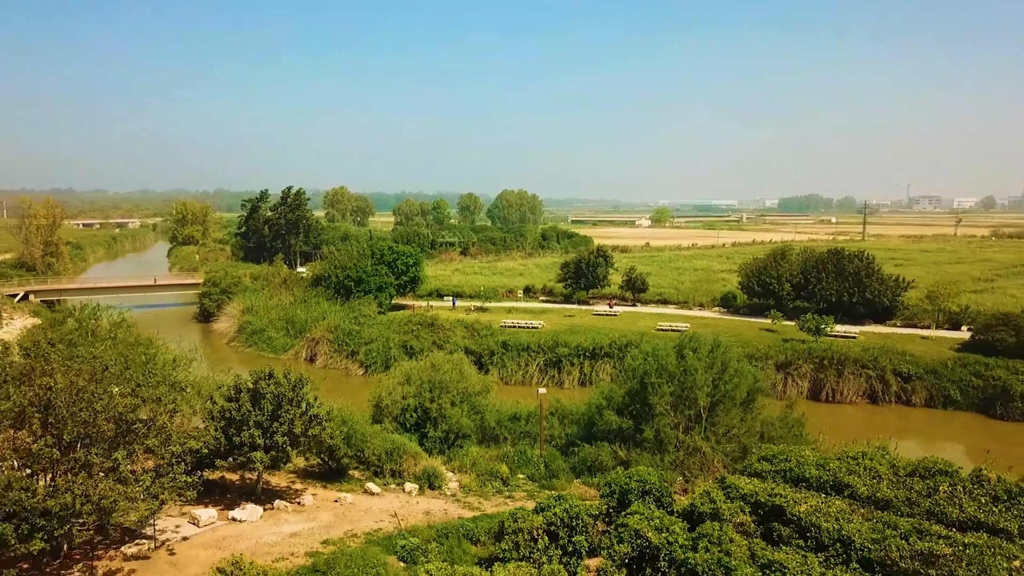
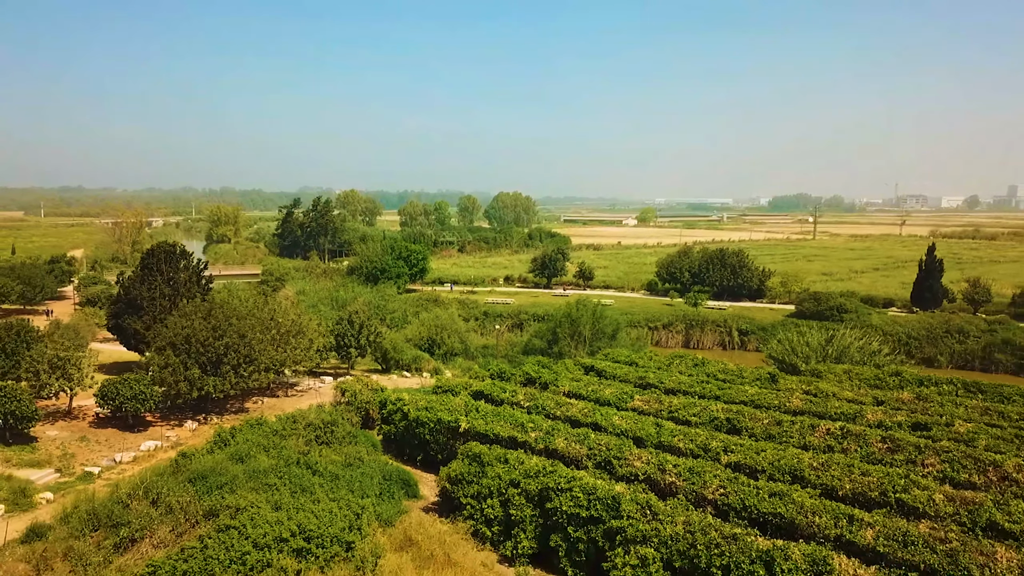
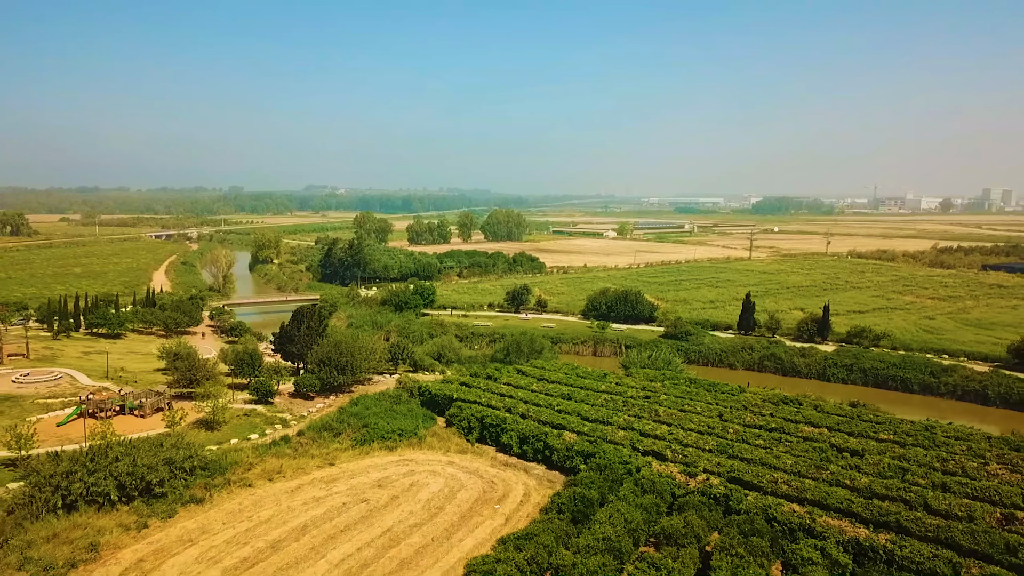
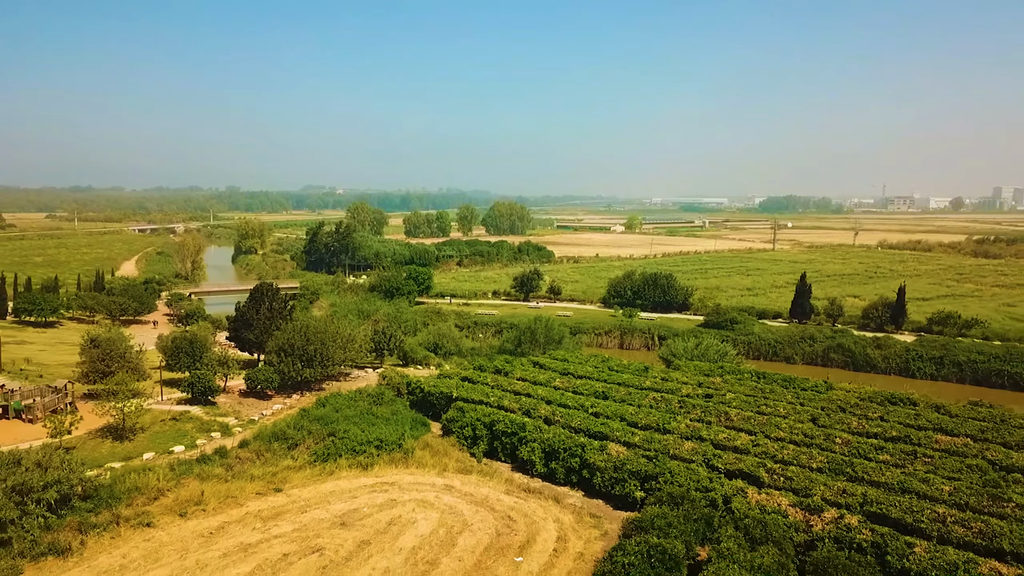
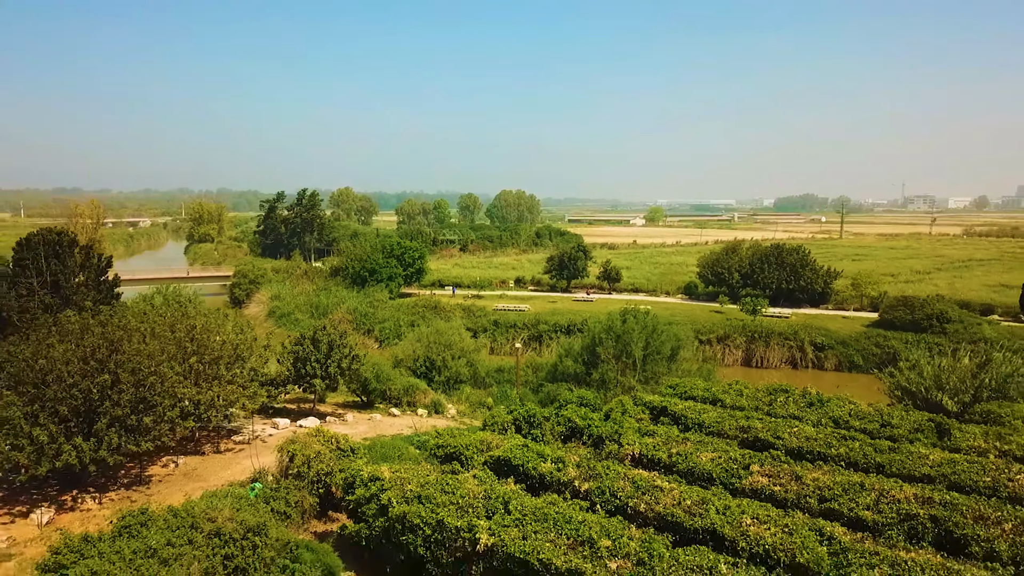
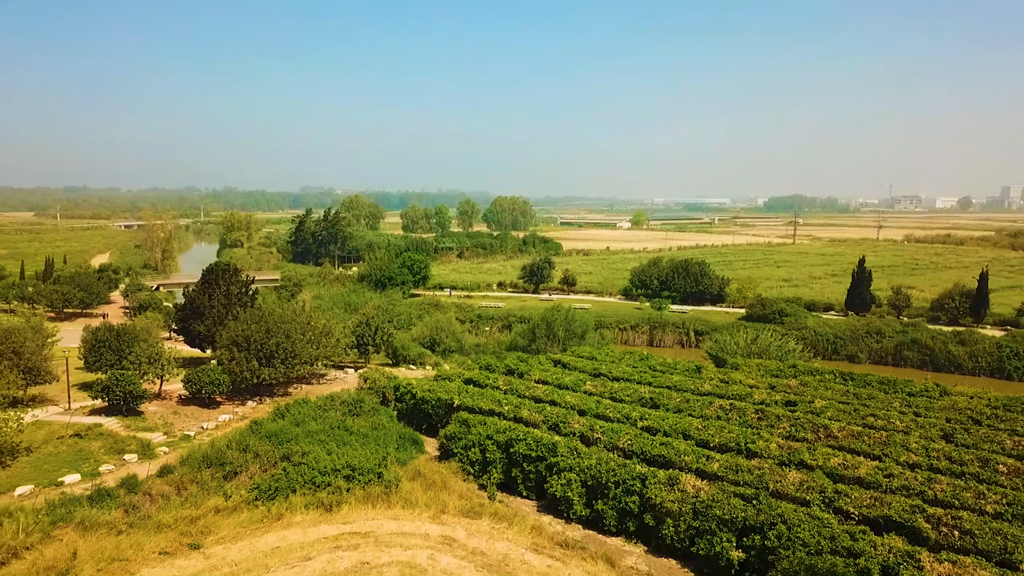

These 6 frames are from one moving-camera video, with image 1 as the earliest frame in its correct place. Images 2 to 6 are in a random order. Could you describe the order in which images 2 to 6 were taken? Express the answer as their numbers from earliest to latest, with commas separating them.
5, 2, 6, 4, 3
